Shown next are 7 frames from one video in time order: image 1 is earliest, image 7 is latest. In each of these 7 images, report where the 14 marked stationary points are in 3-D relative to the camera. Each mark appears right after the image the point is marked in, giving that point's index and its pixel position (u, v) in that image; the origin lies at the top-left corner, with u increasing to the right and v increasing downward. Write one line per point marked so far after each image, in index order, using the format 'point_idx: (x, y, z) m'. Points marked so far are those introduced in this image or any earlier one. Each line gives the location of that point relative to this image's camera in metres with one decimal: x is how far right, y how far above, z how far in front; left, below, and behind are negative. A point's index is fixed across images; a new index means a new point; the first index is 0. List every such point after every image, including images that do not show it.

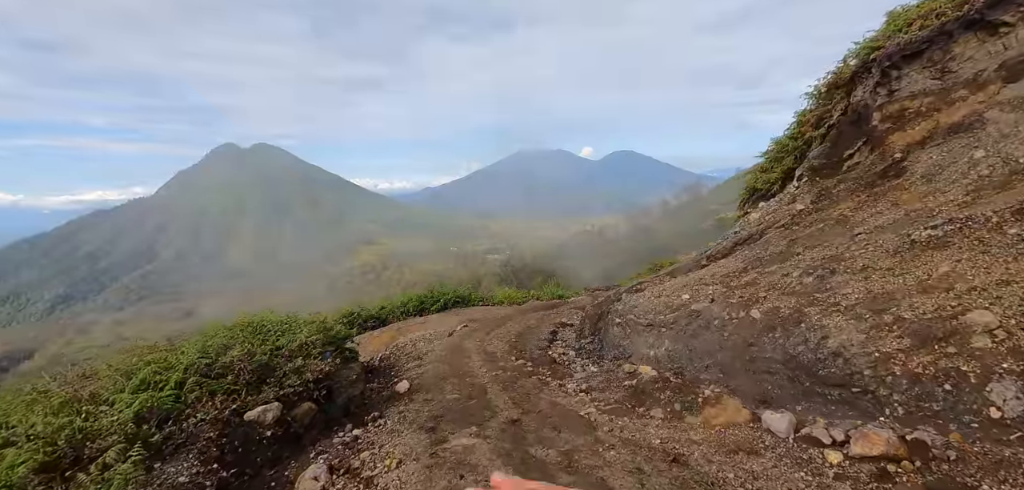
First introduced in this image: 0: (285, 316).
0: (-5.2, -1.6, +11.1) m
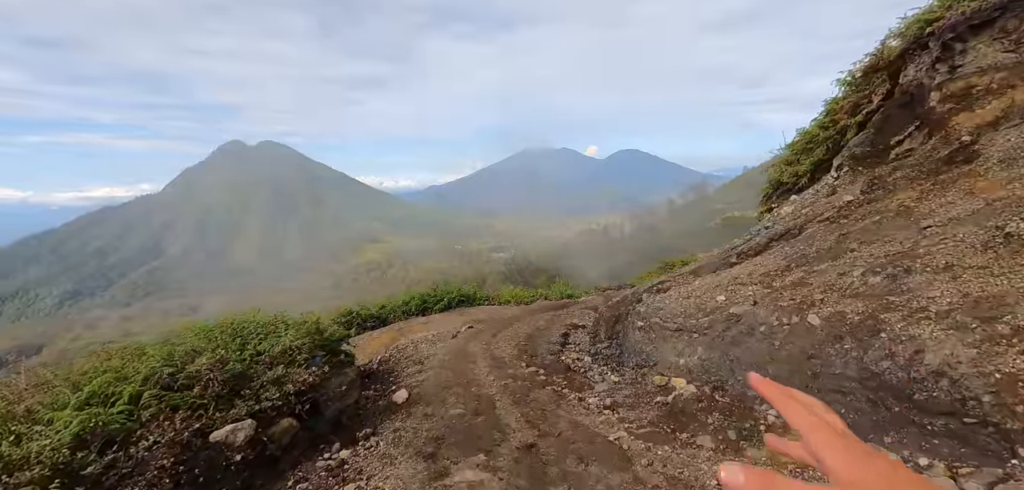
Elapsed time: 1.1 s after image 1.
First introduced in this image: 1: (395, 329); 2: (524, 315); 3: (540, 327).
0: (-5.0, -1.5, +10.1) m
1: (-4.0, -2.9, +16.8) m
2: (+0.5, -2.4, +17.2) m
3: (+0.9, -2.5, +15.2) m
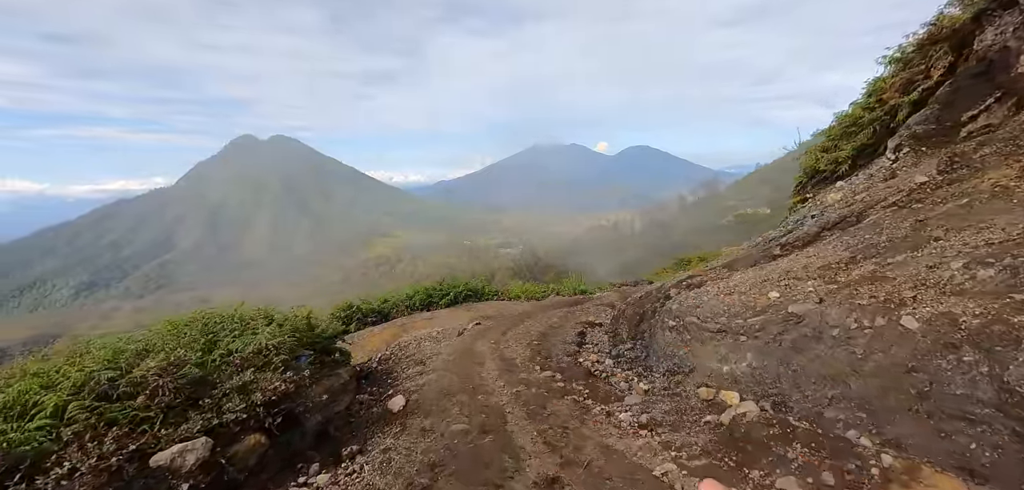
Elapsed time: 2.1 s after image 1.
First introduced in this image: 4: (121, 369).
0: (-4.7, -1.2, +9.0) m
1: (-3.7, -2.6, +15.7) m
2: (+0.8, -2.2, +16.0) m
3: (+1.2, -2.3, +14.0) m
4: (-4.2, -1.3, +5.3) m
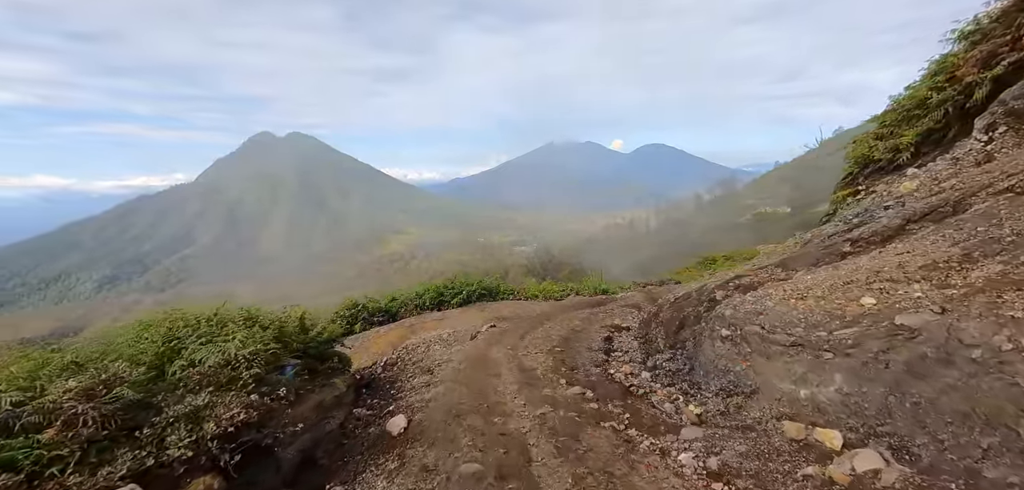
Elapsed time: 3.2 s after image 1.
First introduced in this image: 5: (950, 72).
0: (-4.4, -1.0, +7.8) m
1: (-3.2, -2.4, +14.5) m
2: (+1.3, -2.0, +14.7) m
3: (+1.6, -2.1, +12.6) m
4: (-3.9, -1.2, +4.1) m
5: (+10.7, +4.2, +12.1) m
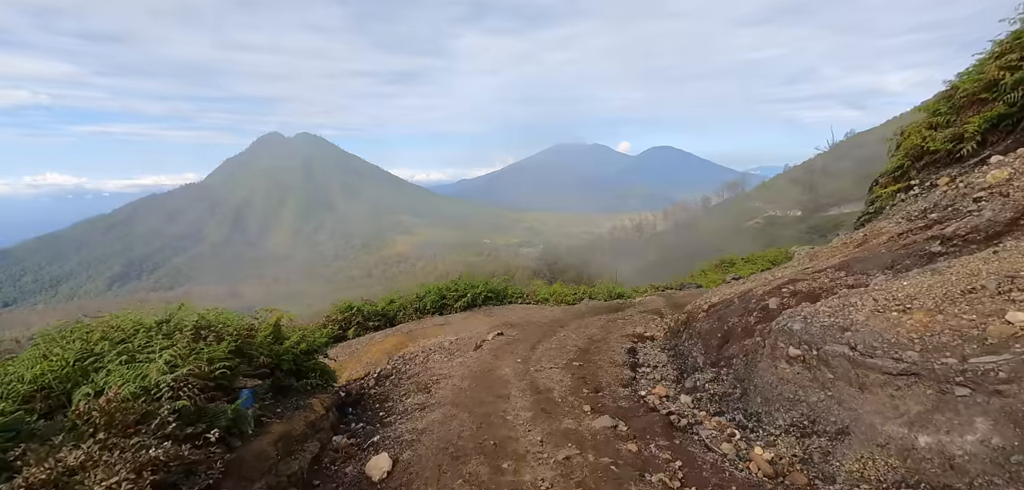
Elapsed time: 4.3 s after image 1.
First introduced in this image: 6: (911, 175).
0: (-4.2, -0.9, +6.5) m
1: (-2.9, -2.3, +13.1) m
2: (+1.6, -2.0, +13.2) m
3: (+1.9, -2.1, +11.2) m
4: (-3.8, -1.1, +2.7) m
5: (+11.0, +4.2, +10.6) m
6: (+10.3, +1.8, +12.8) m
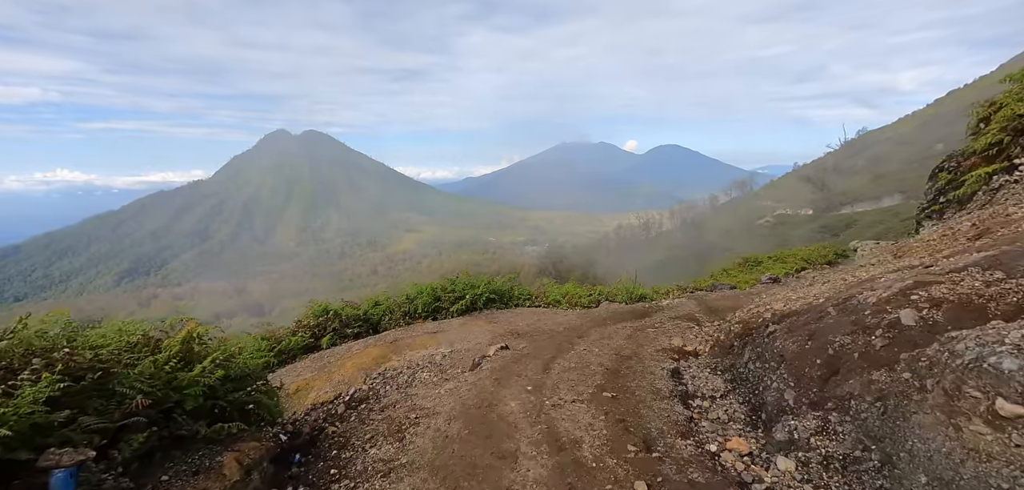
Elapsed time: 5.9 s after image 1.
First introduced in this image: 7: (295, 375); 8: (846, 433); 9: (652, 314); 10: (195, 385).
0: (-4.1, -0.8, +4.2) m
1: (-2.8, -2.1, +10.8) m
2: (+1.7, -1.8, +10.9) m
3: (+2.0, -1.9, +8.8) m
4: (-3.8, -0.9, +0.4) m
5: (+11.1, +4.3, +8.1) m
6: (+10.4, +1.9, +10.3) m
7: (-4.0, -2.5, +10.1) m
8: (+3.0, -1.7, +4.4) m
9: (+3.7, -1.8, +12.8) m
10: (-3.2, -1.4, +4.9) m
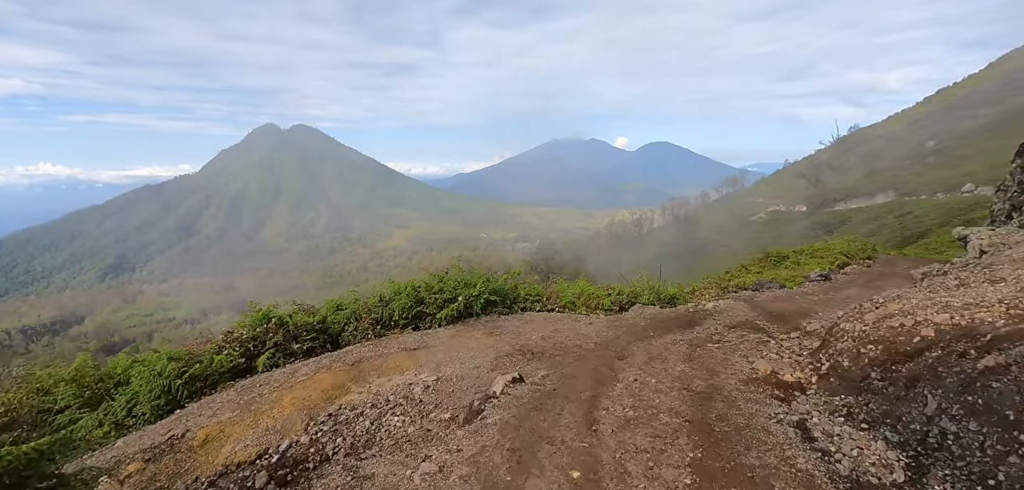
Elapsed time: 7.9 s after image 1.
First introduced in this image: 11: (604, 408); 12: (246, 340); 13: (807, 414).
0: (-3.8, -0.5, +1.0) m
1: (-2.6, -1.8, +7.7) m
2: (+1.9, -1.5, +7.8) m
3: (+2.2, -1.7, +5.8) m
4: (-3.4, -0.7, -2.7) m
5: (+11.4, +4.5, +5.2) m
6: (+10.6, +2.2, +7.4) m
7: (-3.9, -2.2, +7.0) m
8: (+3.3, -1.5, +1.4) m
9: (+3.8, -1.5, +9.8) m
10: (-2.9, -1.2, +1.7) m
11: (+1.0, -1.7, +5.1) m
12: (-4.5, -1.6, +8.7) m
13: (+3.1, -1.8, +5.3) m
